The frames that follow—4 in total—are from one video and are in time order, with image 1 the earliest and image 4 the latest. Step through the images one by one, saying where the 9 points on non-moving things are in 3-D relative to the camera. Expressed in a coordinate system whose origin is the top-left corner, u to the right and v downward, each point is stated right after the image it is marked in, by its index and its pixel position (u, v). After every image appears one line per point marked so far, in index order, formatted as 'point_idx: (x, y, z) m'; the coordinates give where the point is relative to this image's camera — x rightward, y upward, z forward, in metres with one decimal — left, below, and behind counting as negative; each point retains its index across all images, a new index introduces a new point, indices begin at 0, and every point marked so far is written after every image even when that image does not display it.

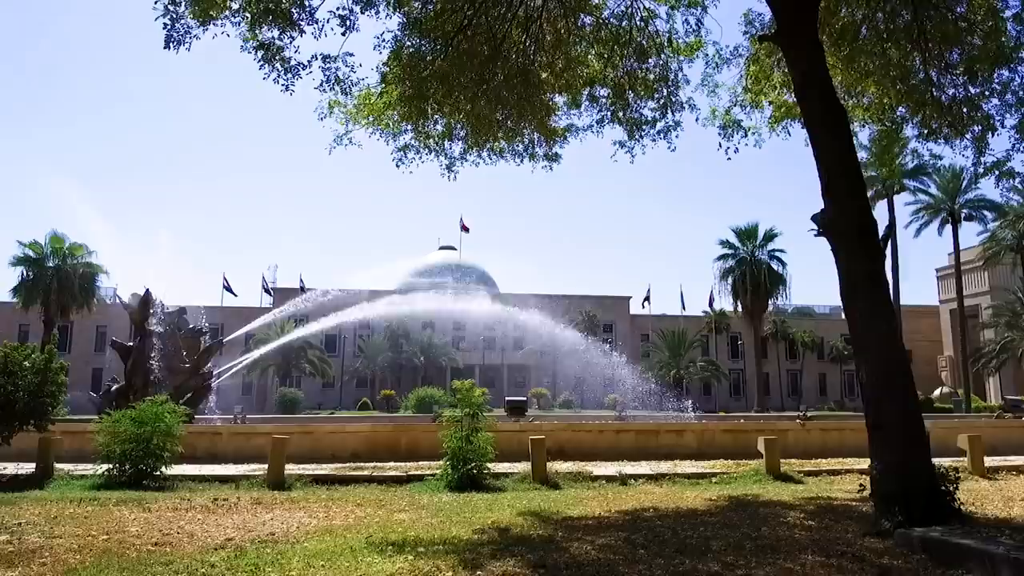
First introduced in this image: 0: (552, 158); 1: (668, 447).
0: (+0.7, +2.2, +12.8) m
1: (+2.7, -2.8, +13.8) m
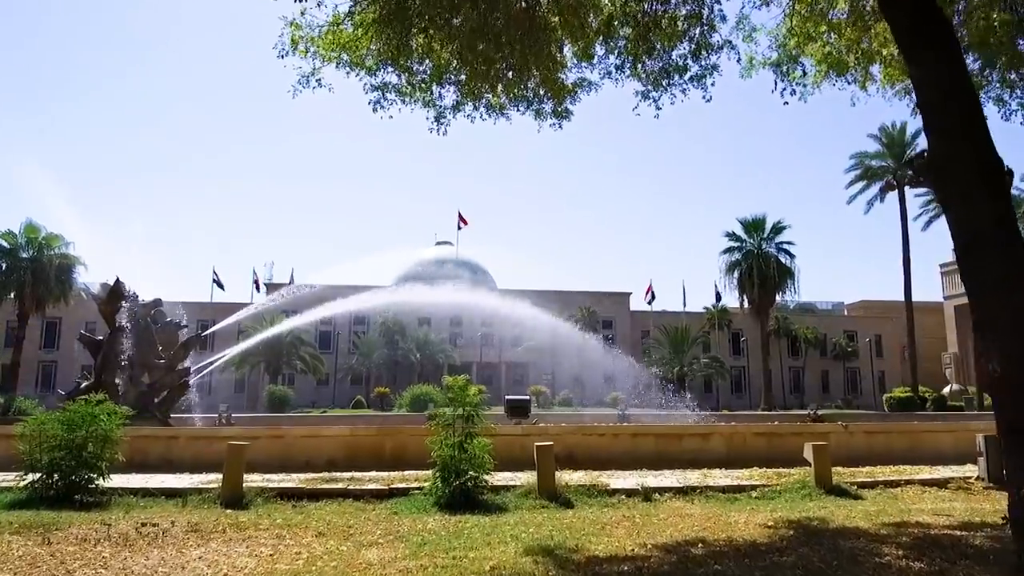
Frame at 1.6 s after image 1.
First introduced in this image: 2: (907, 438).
0: (+0.7, +2.4, +11.0) m
1: (+2.8, -2.5, +12.0) m
2: (+6.4, -2.4, +12.7) m
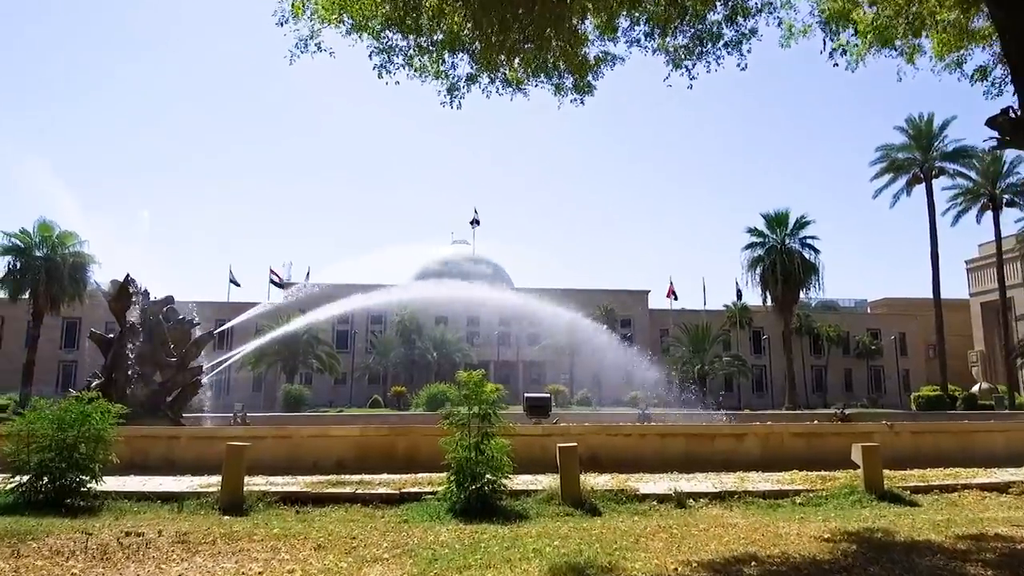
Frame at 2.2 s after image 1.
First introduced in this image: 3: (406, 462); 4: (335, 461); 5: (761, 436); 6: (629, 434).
0: (+0.9, +2.6, +10.2) m
1: (+3.0, -2.4, +11.2) m
2: (+6.7, -2.3, +11.8) m
3: (-1.5, -2.5, +11.2) m
4: (-2.5, -2.5, +11.1) m
5: (+3.6, -2.2, +11.4) m
6: (+1.7, -2.1, +11.0) m
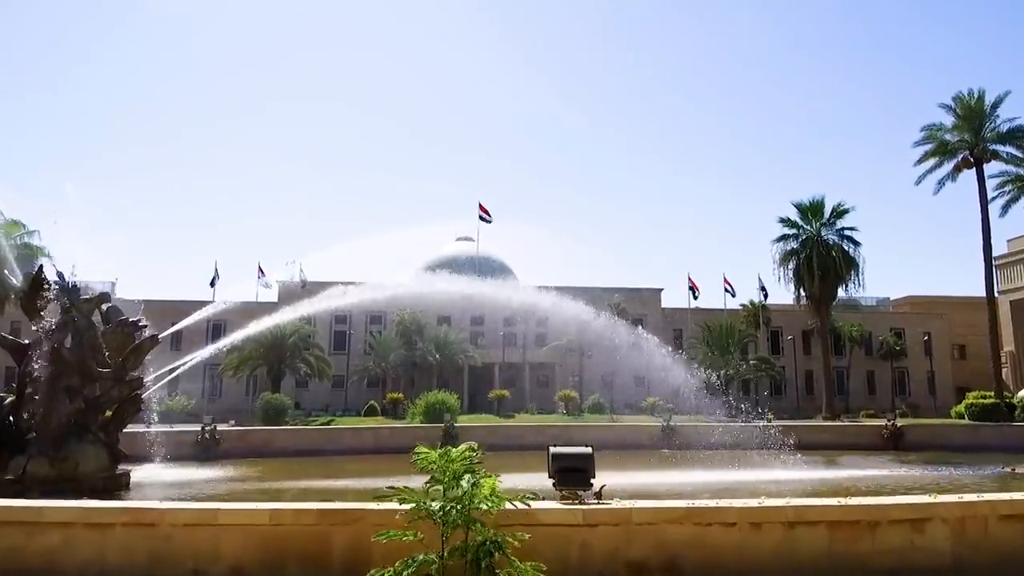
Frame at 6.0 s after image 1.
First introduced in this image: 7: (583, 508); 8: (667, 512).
0: (+1.1, +2.7, +5.6) m
1: (+3.2, -2.2, +6.5) m
2: (+6.9, -2.1, +7.2) m
3: (-1.4, -2.3, +6.5) m
4: (-2.4, -2.3, +6.5) m
5: (+3.8, -2.0, +6.7) m
6: (+1.8, -1.9, +6.4) m
7: (+0.6, -1.8, +6.3) m
8: (+1.3, -1.8, +6.3) m
